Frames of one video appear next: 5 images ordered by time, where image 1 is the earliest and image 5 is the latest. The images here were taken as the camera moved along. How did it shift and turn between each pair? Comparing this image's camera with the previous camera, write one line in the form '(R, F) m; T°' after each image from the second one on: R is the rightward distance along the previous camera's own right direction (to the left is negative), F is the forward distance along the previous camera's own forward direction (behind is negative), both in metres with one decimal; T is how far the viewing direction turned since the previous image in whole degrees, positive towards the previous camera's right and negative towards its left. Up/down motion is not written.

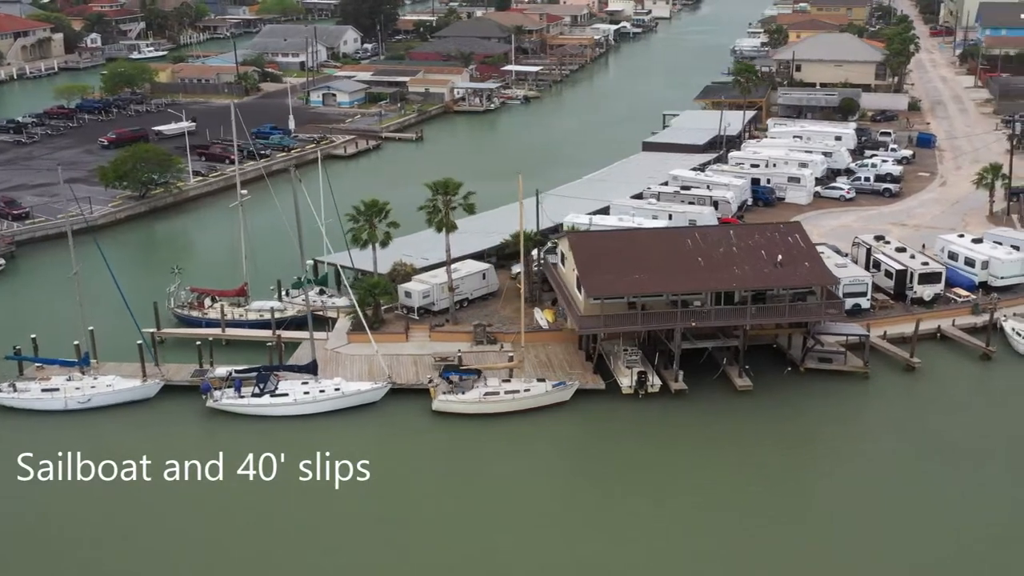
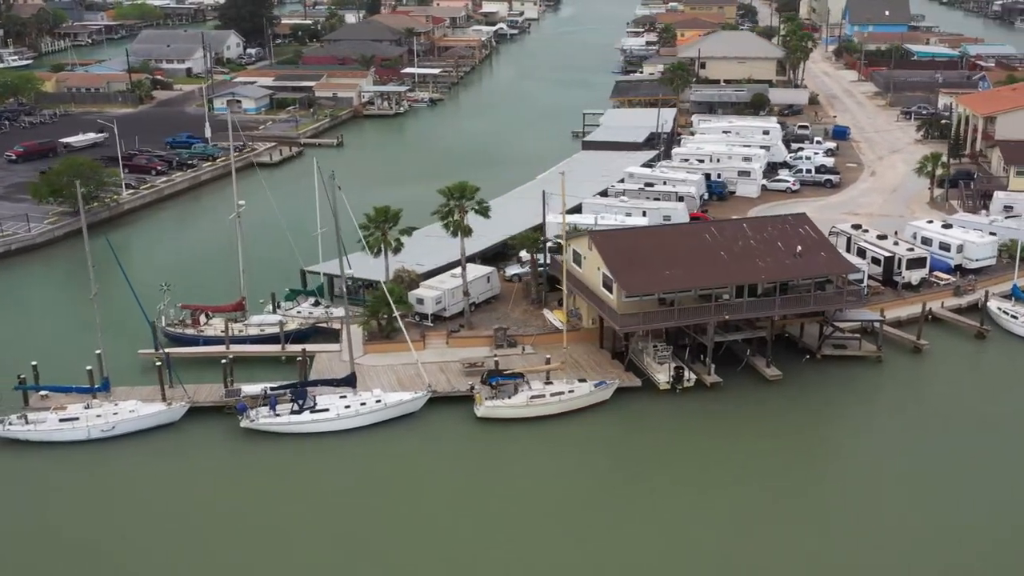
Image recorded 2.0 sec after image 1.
(-4.1, +0.5) m; +8°
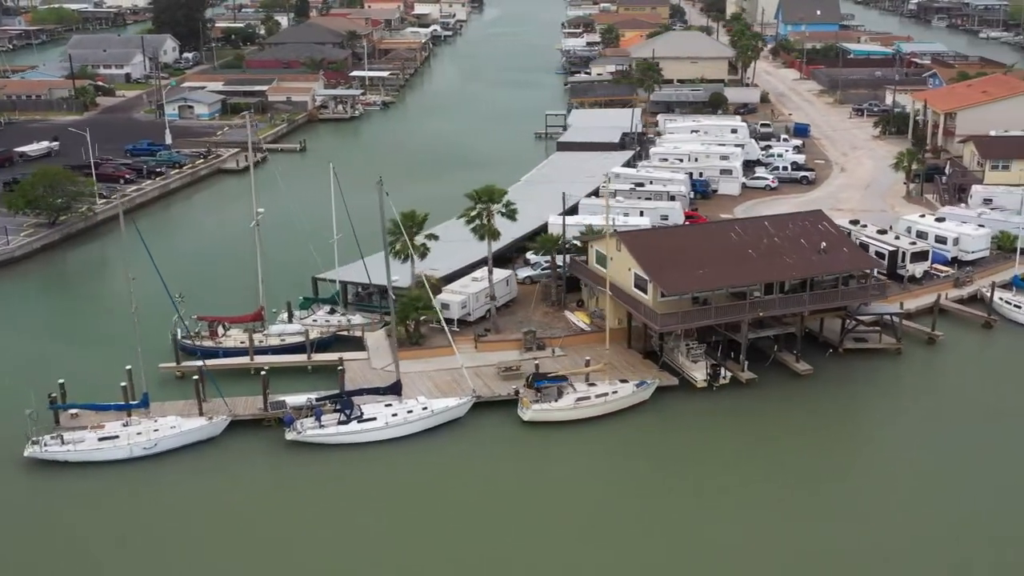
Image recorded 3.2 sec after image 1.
(-2.7, +0.2) m; +4°
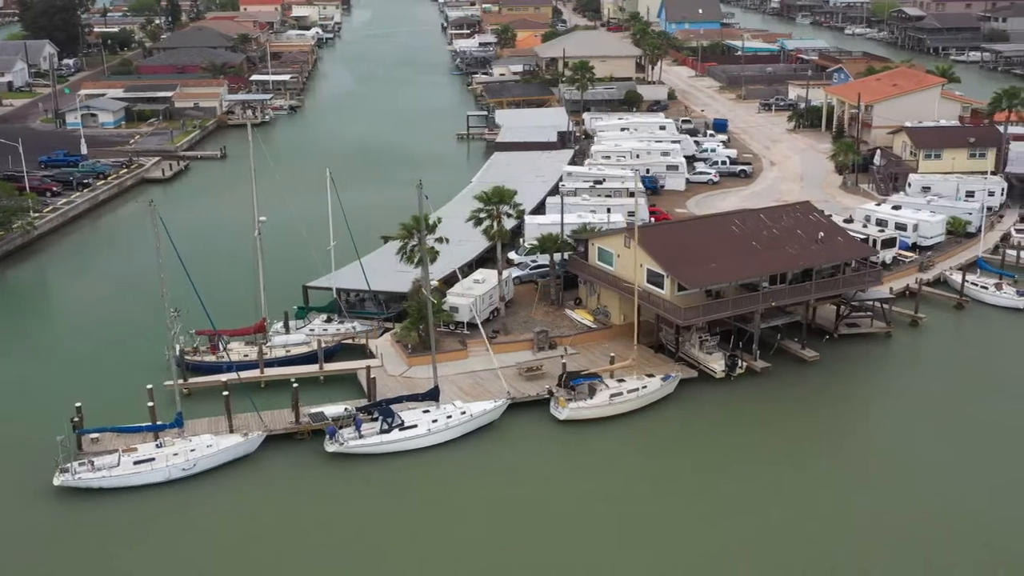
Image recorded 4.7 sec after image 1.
(-3.6, +0.3) m; +7°
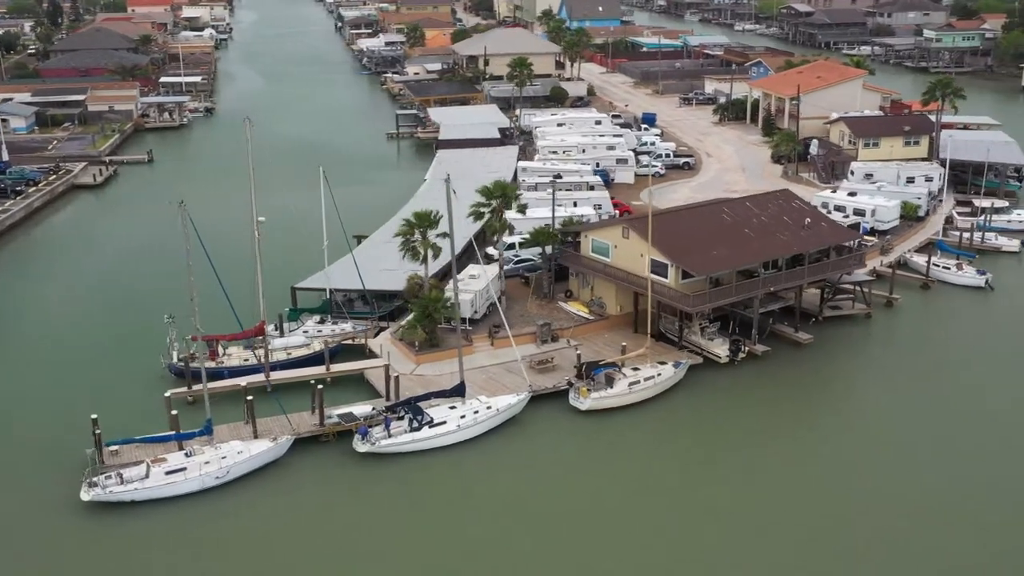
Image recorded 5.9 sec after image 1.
(-2.9, +0.2) m; +6°
